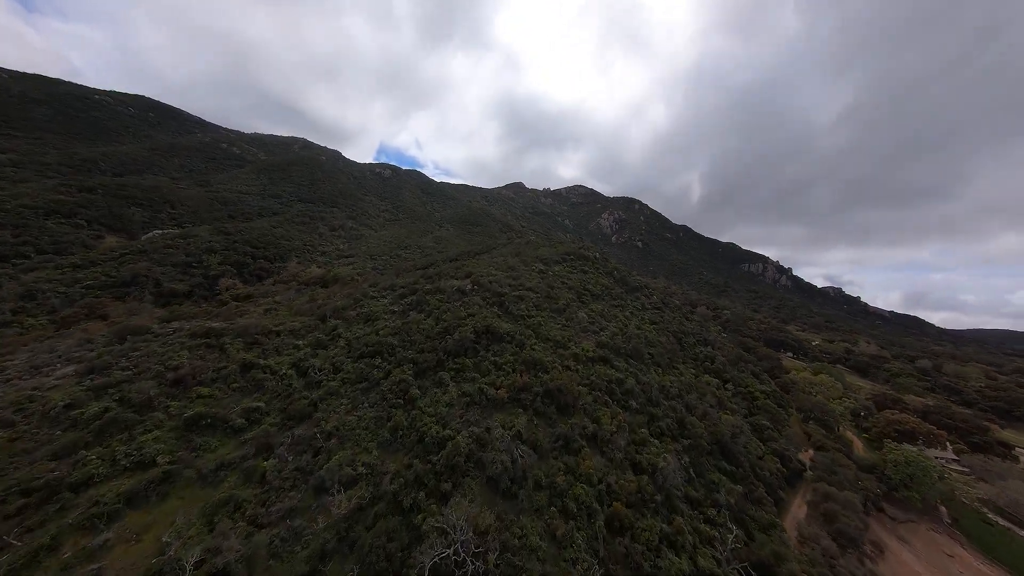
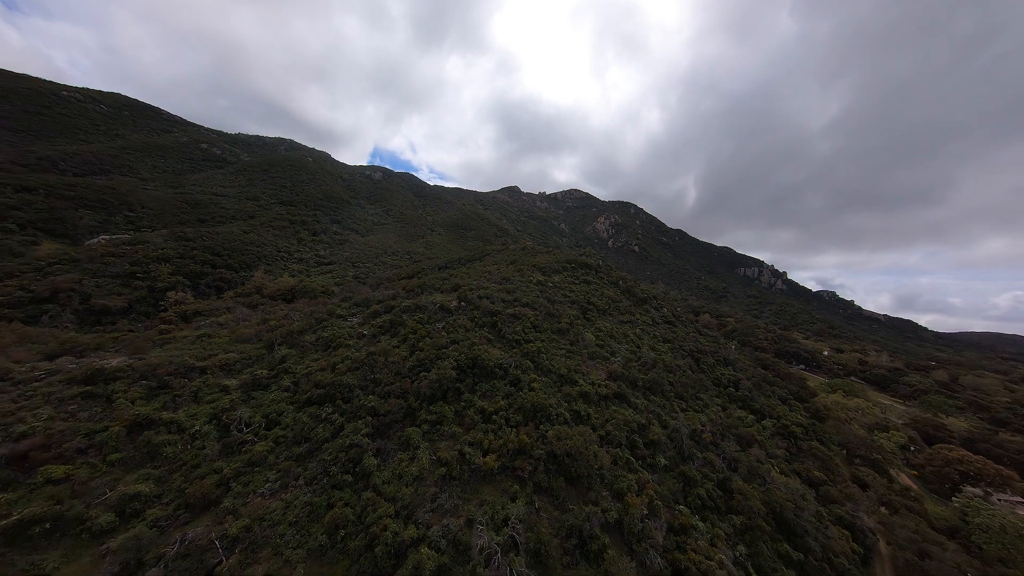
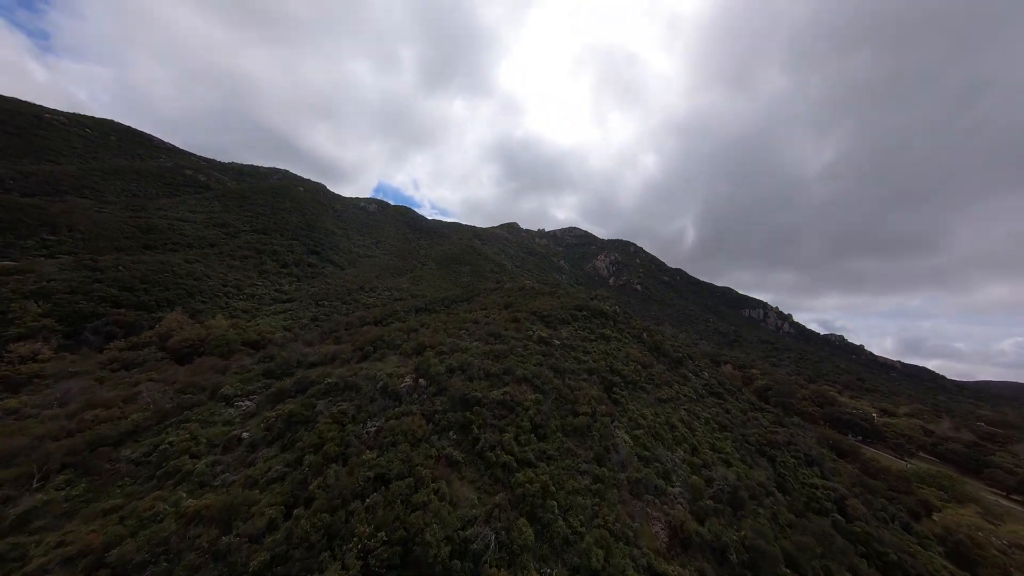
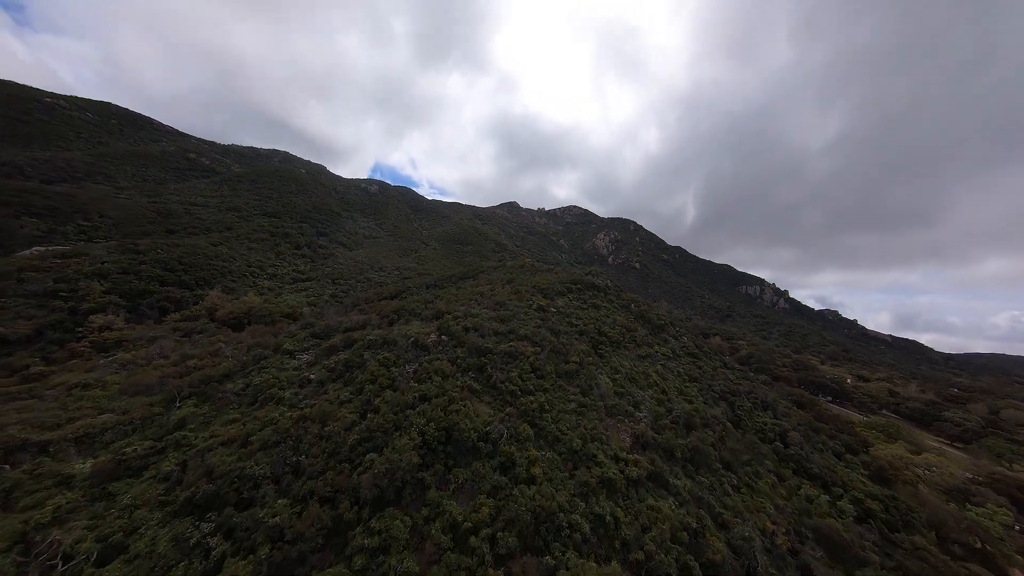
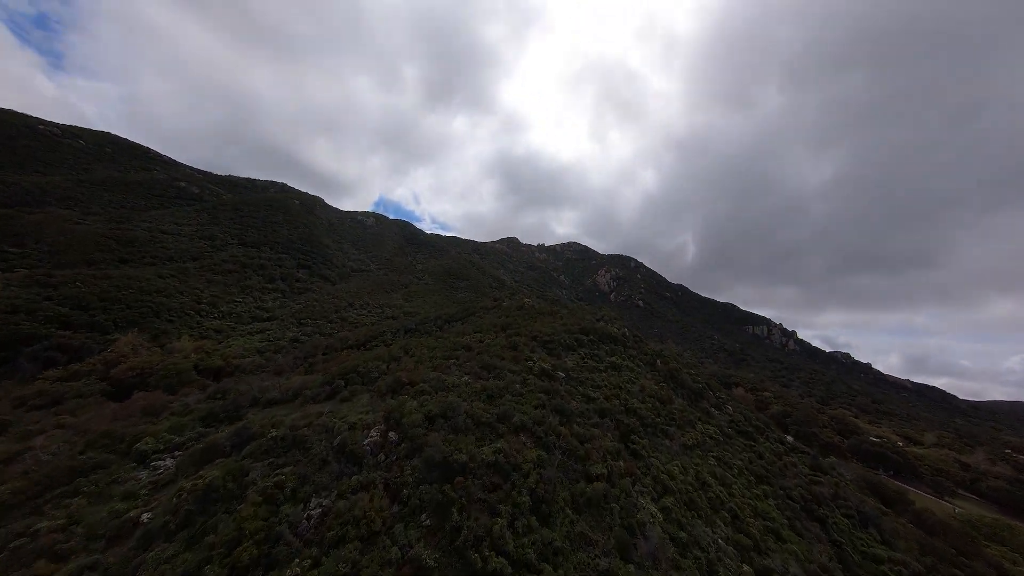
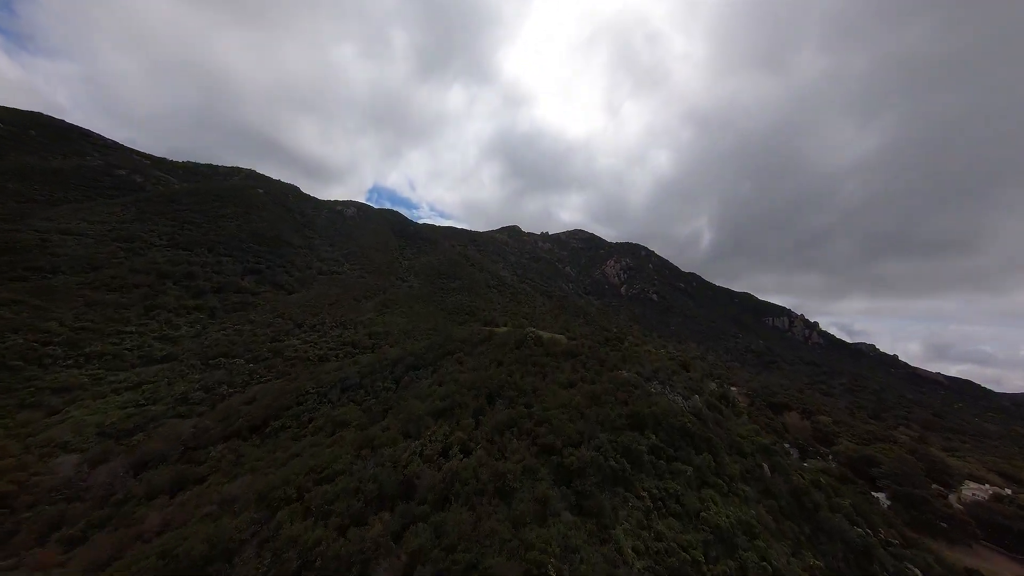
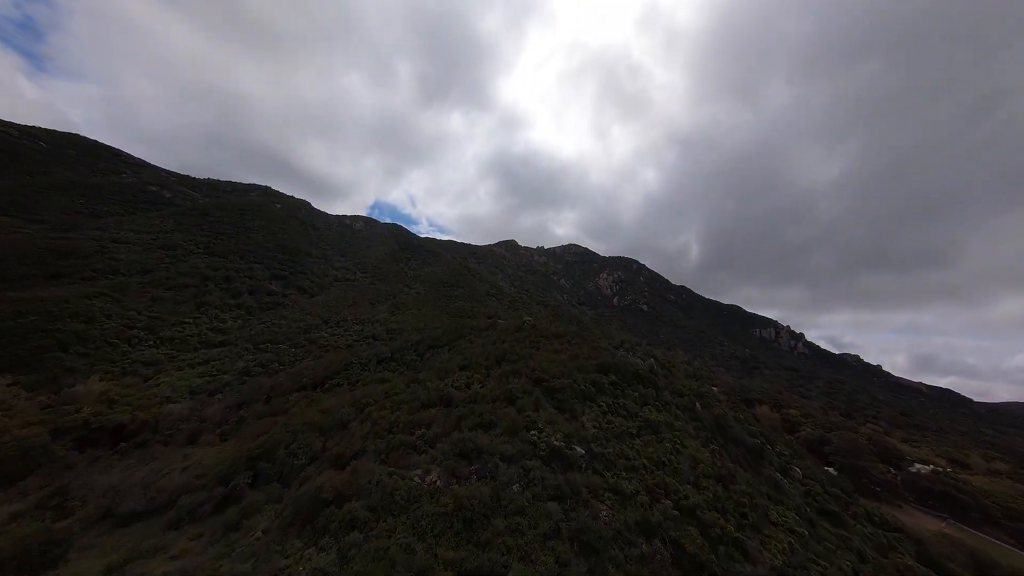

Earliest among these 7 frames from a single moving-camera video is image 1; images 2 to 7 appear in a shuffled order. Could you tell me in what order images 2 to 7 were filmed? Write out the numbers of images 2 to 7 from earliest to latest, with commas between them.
2, 4, 3, 5, 7, 6
